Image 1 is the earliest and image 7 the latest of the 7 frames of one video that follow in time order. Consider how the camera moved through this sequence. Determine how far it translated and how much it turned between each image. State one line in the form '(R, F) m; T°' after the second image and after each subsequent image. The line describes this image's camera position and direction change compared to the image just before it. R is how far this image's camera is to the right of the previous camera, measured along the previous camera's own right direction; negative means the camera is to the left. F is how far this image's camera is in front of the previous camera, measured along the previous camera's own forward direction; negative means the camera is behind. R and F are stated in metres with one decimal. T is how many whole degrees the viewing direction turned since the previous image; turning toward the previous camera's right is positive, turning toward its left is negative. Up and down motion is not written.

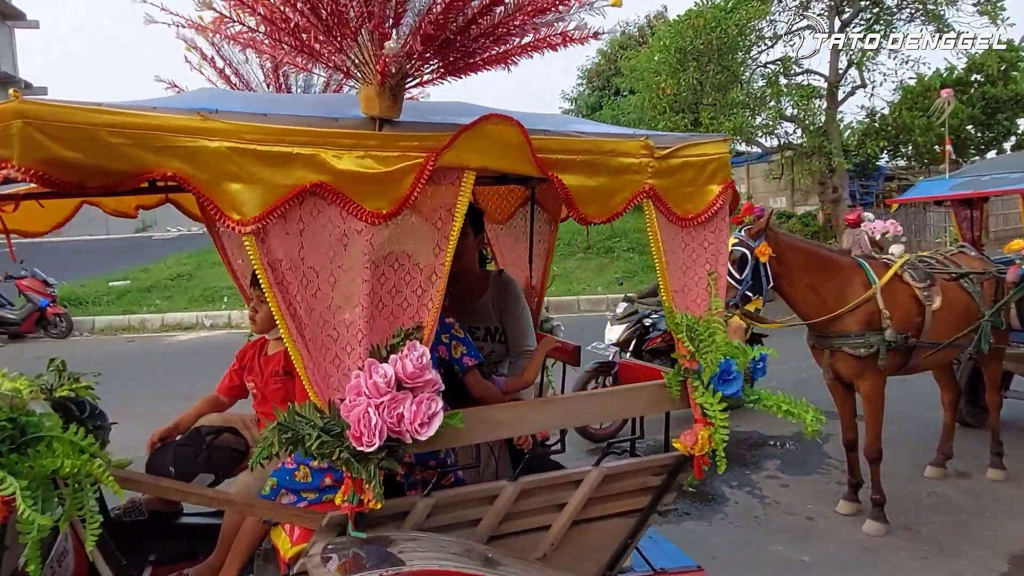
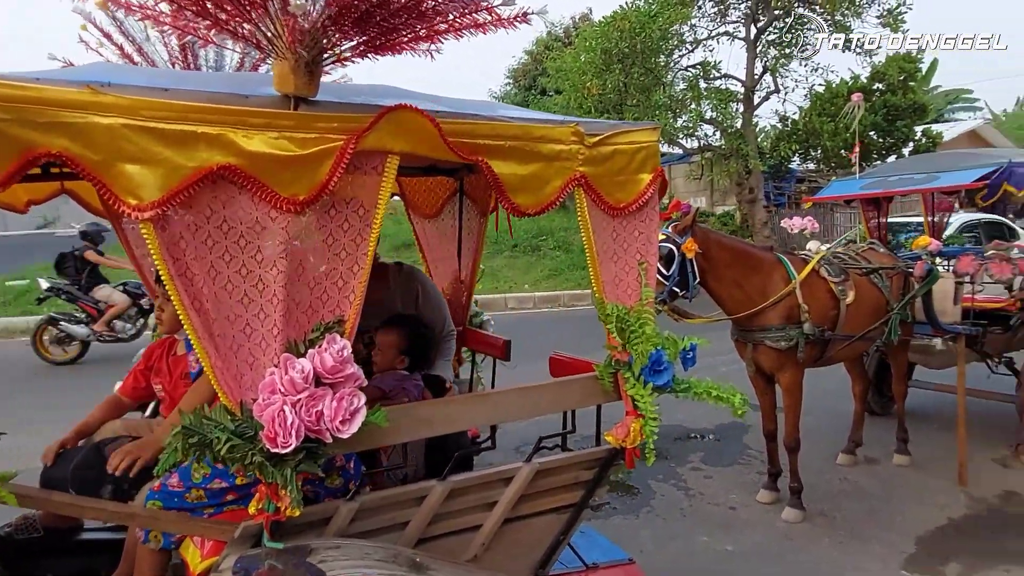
(0.0, +0.1) m; +6°
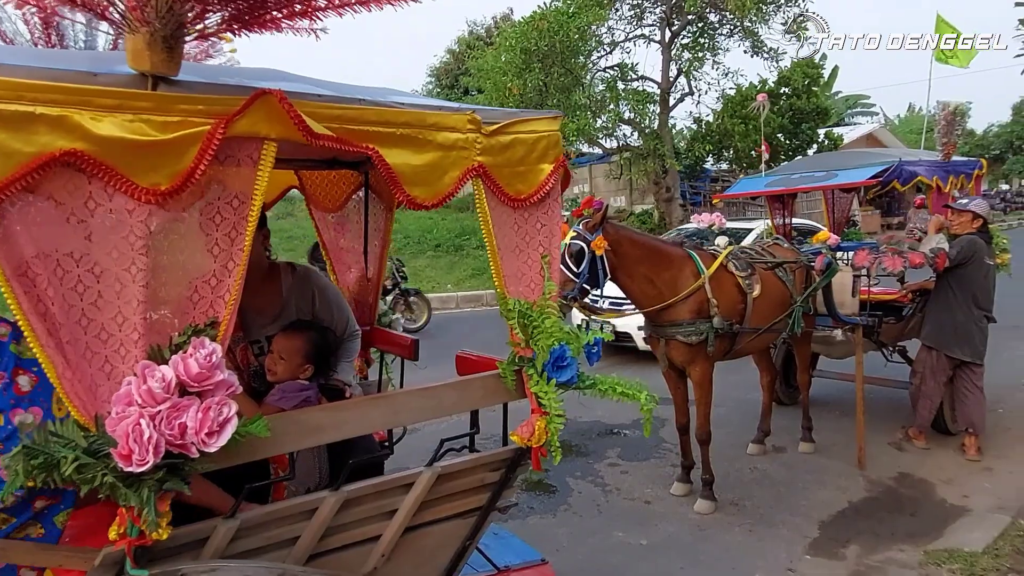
(+0.1, +0.1) m; +6°
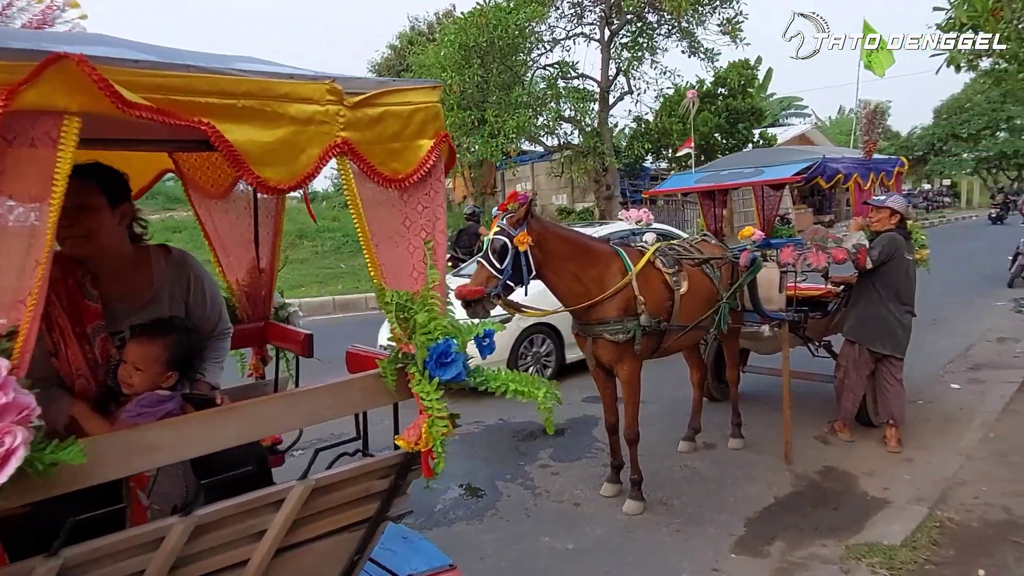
(+0.1, +0.1) m; +4°
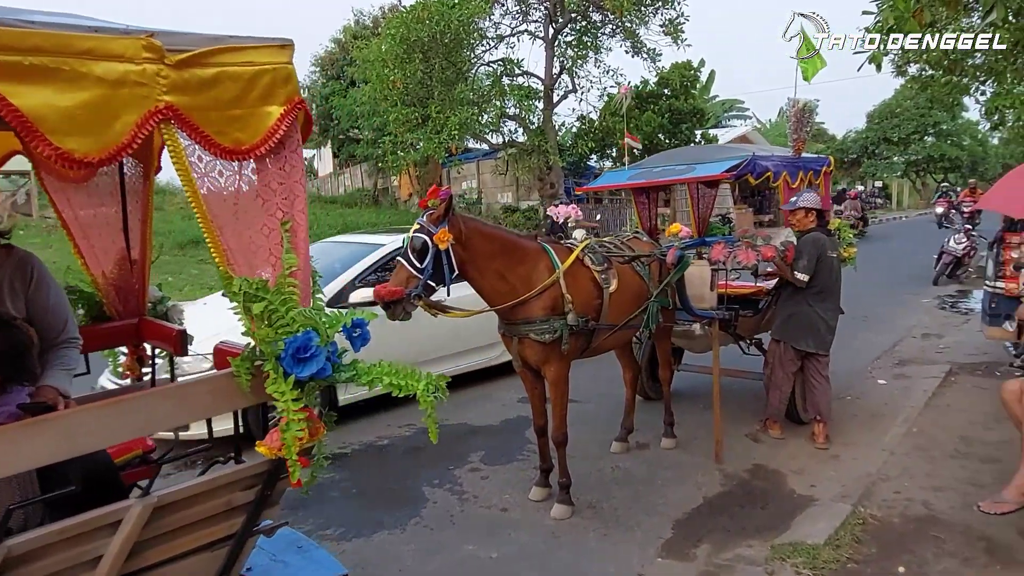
(+0.2, +0.2) m; +4°
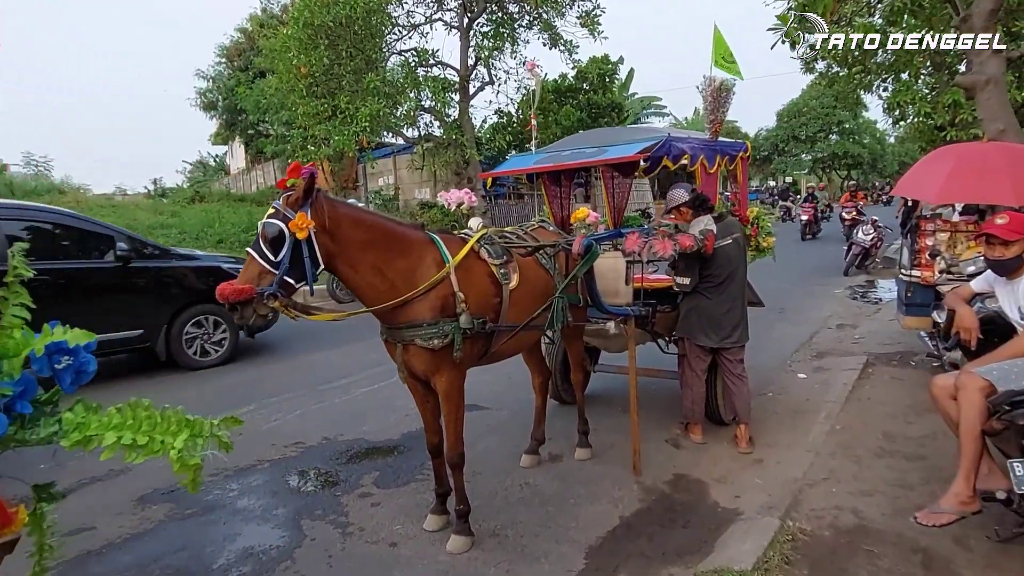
(+0.2, +0.6) m; +6°
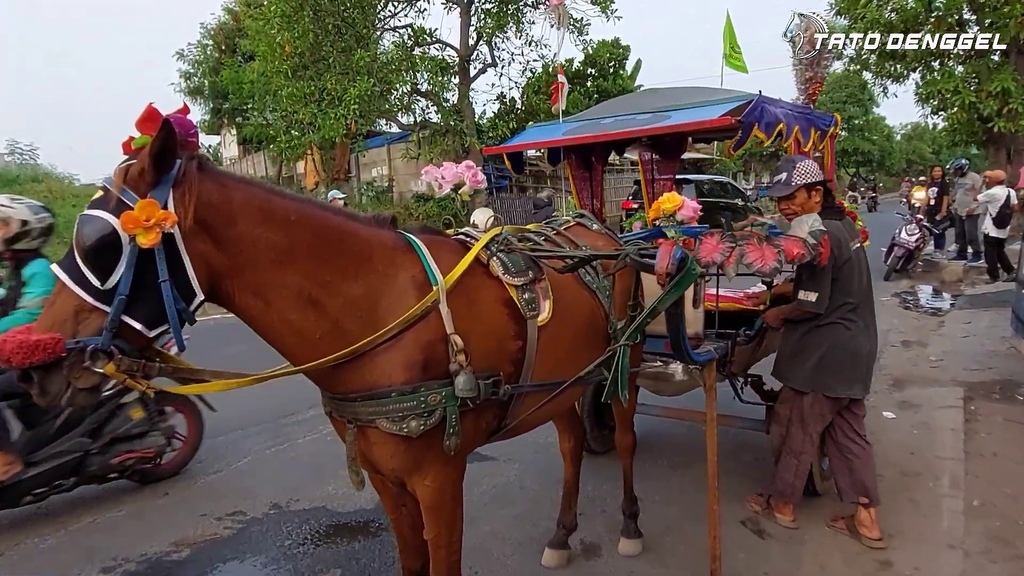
(-0.1, +1.4) m; 0°
